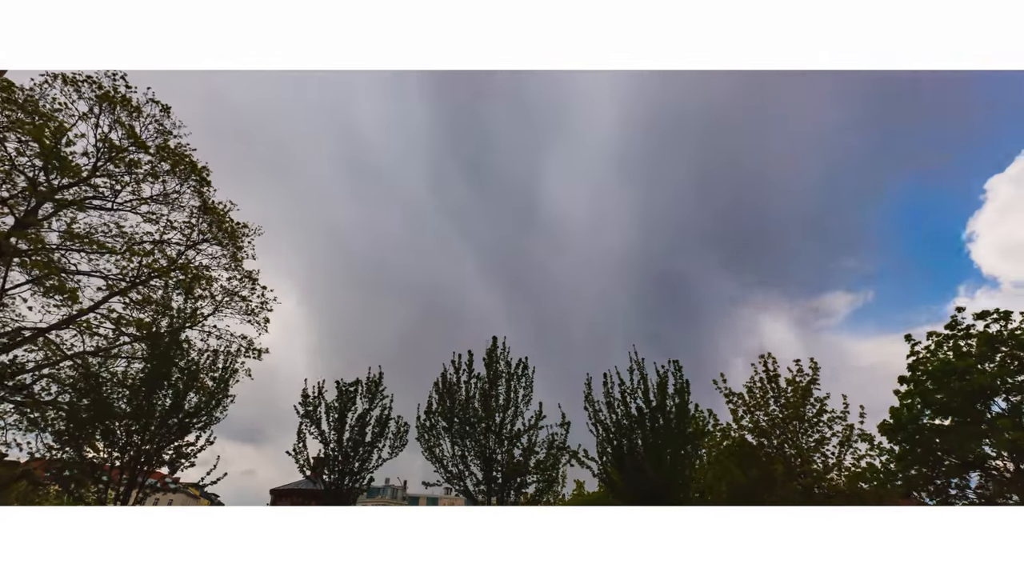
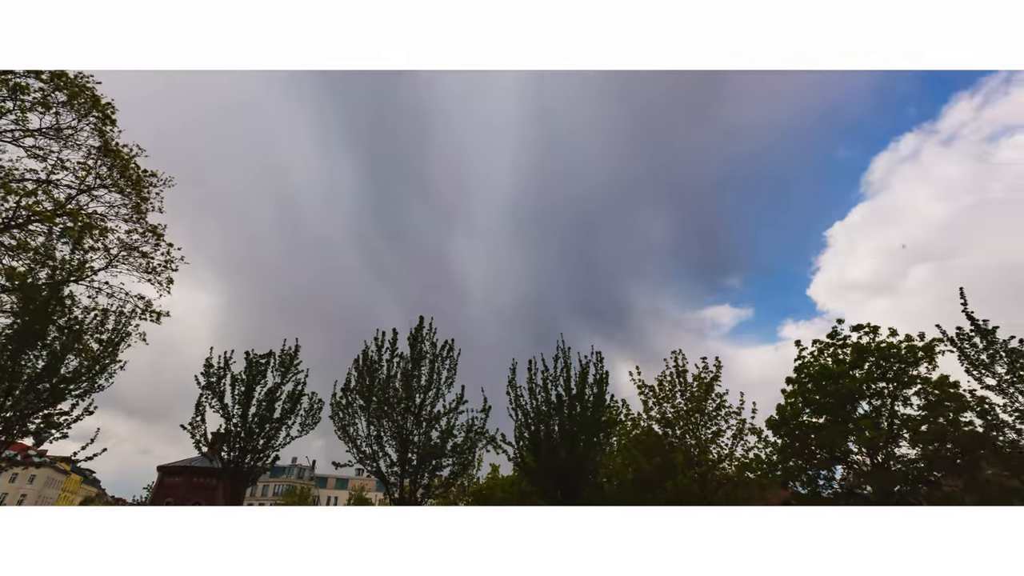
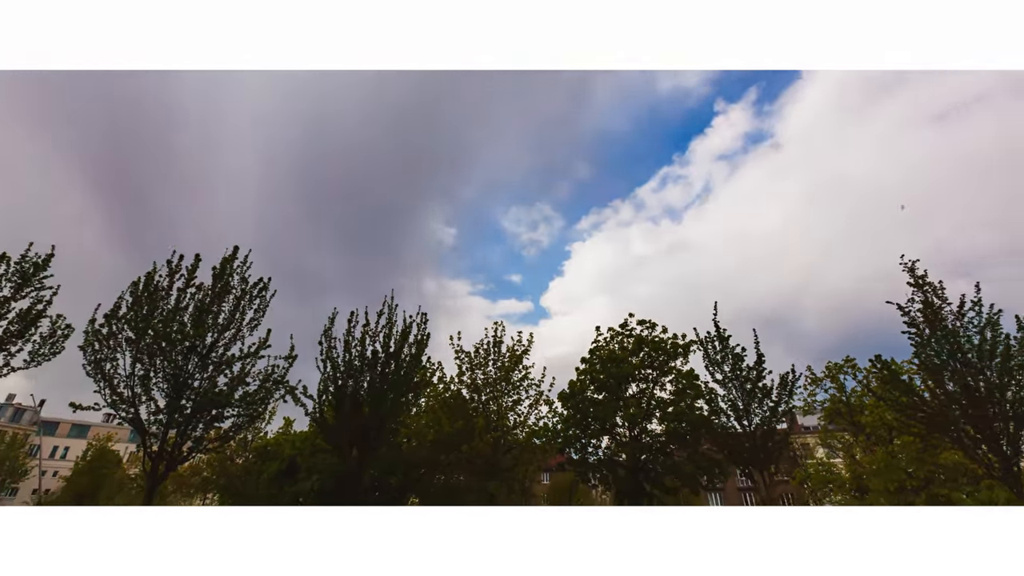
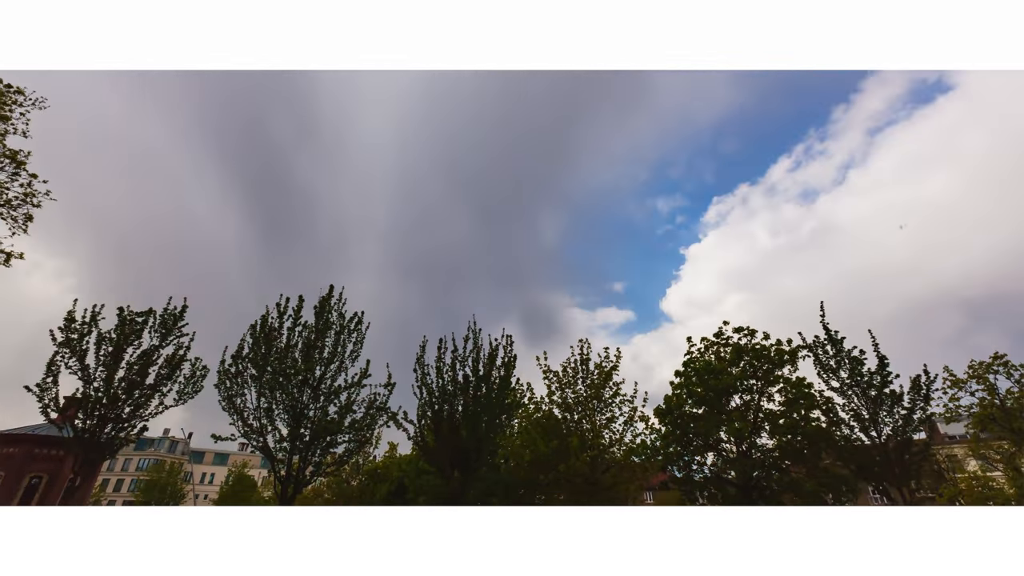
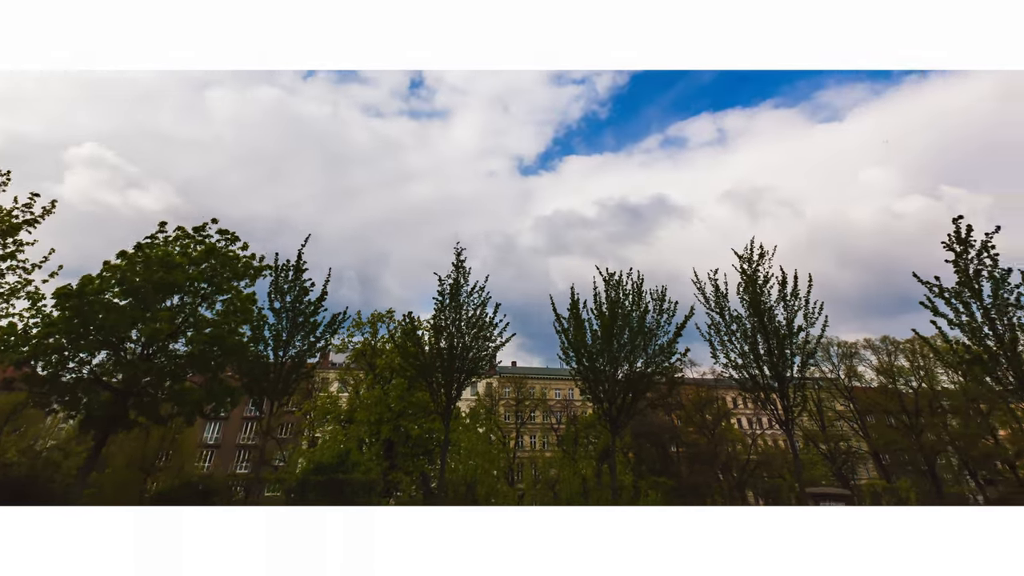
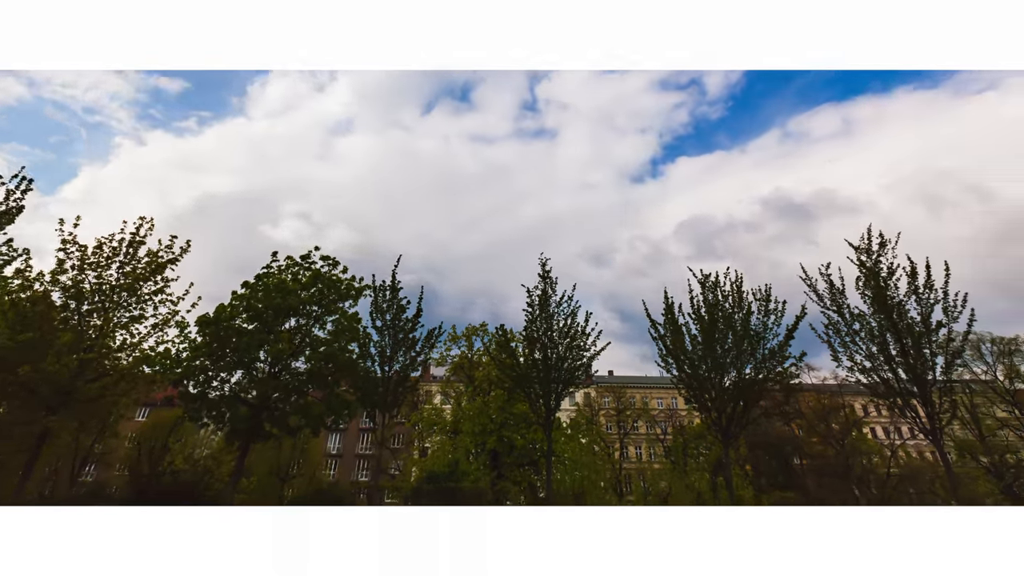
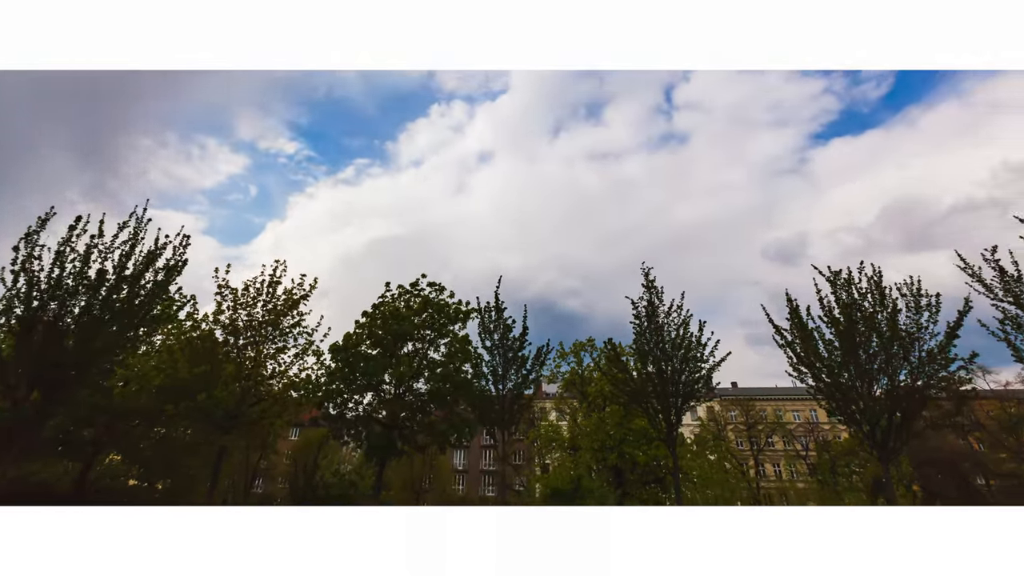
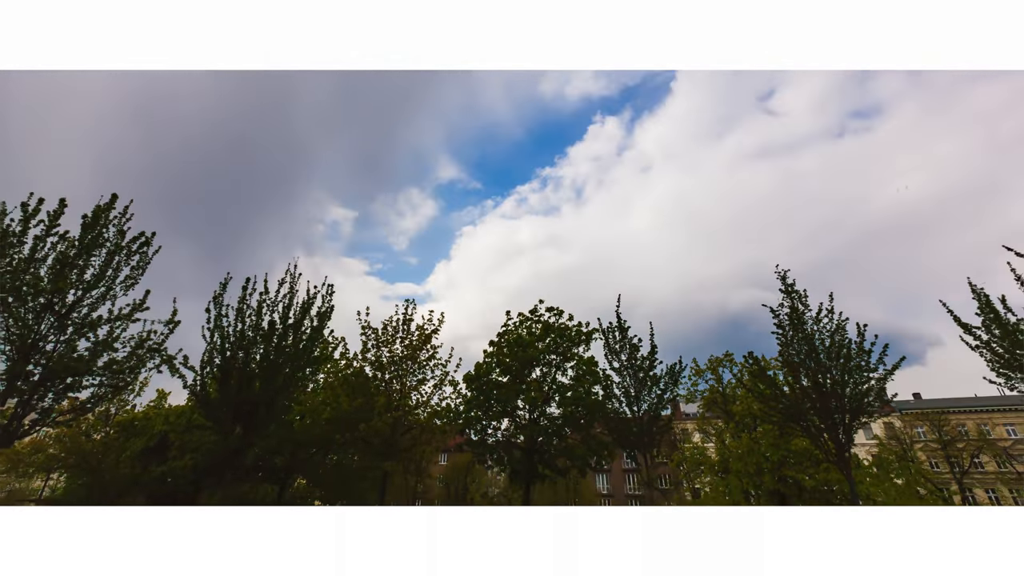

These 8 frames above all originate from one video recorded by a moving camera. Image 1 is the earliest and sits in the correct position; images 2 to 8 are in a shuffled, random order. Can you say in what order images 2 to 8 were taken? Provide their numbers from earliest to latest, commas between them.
2, 4, 3, 8, 7, 6, 5
